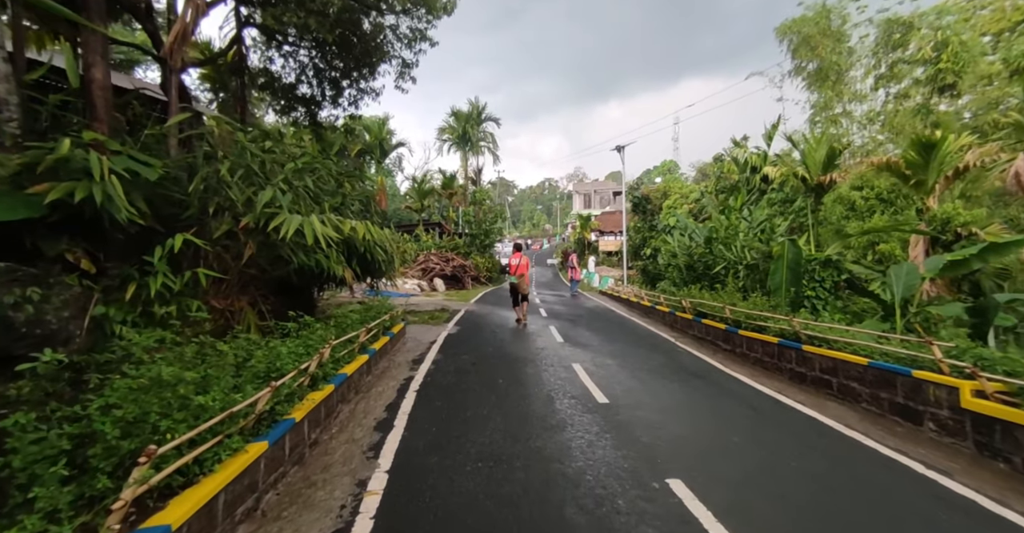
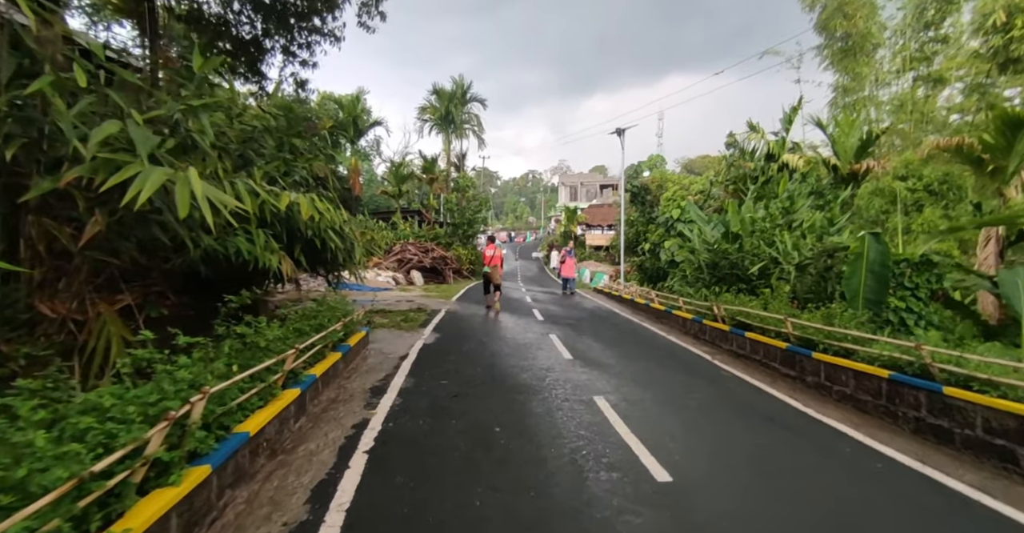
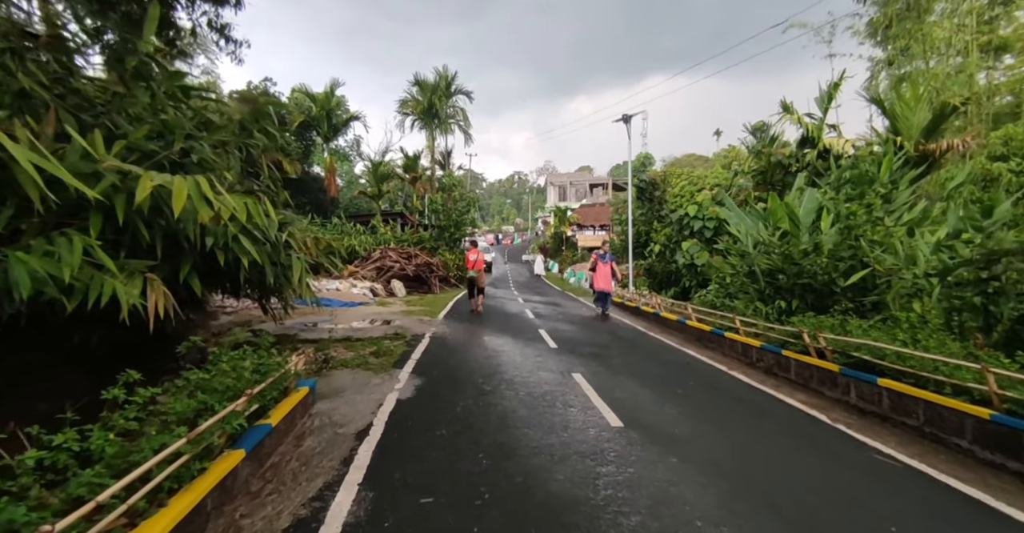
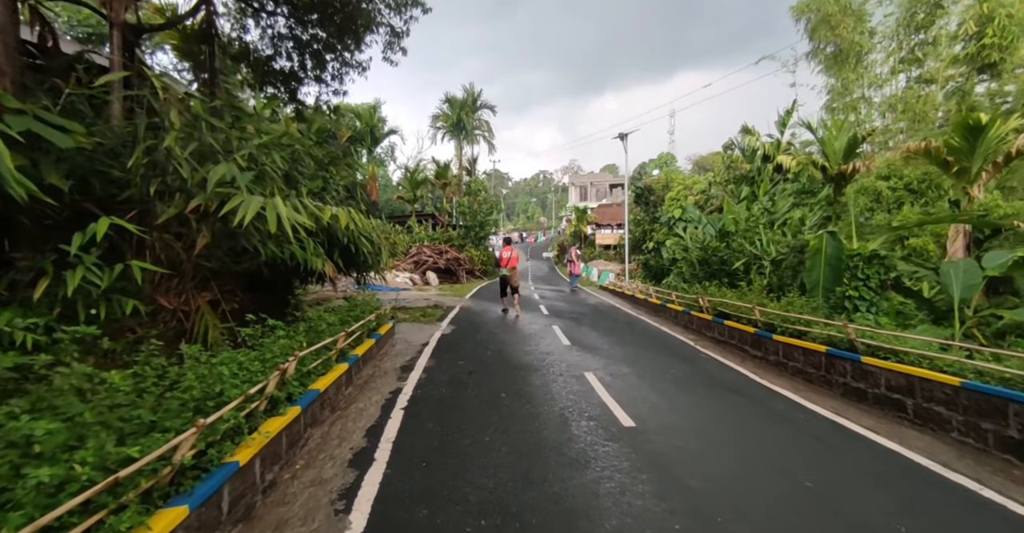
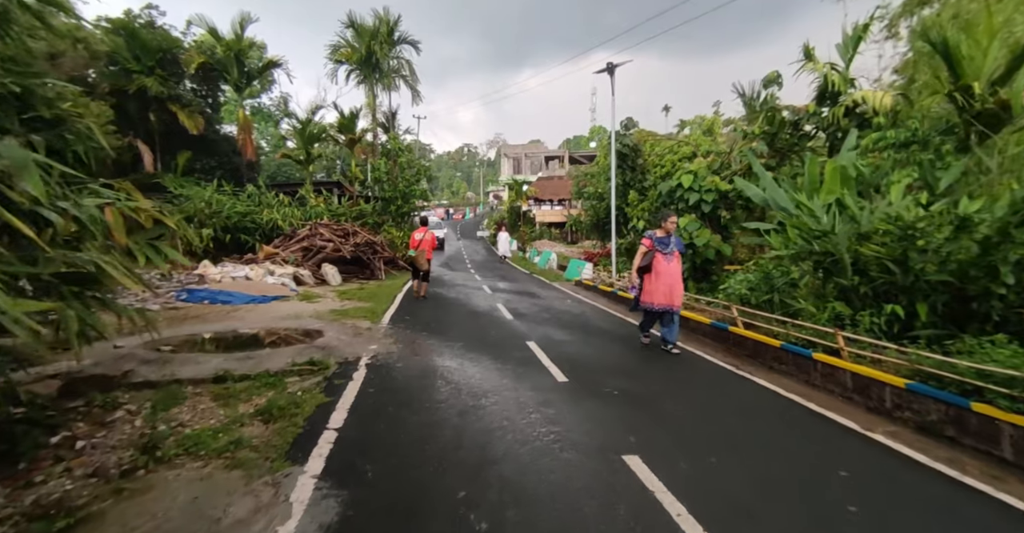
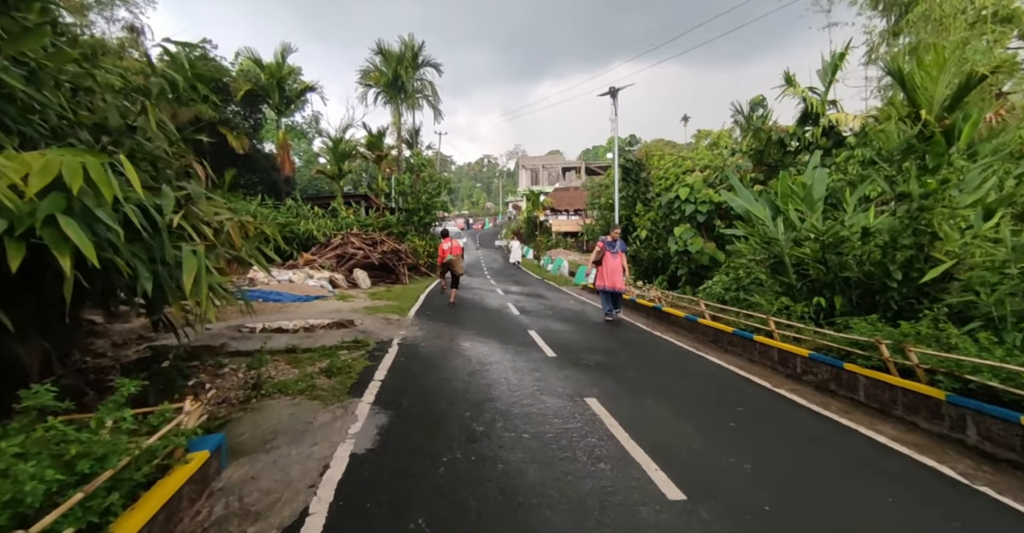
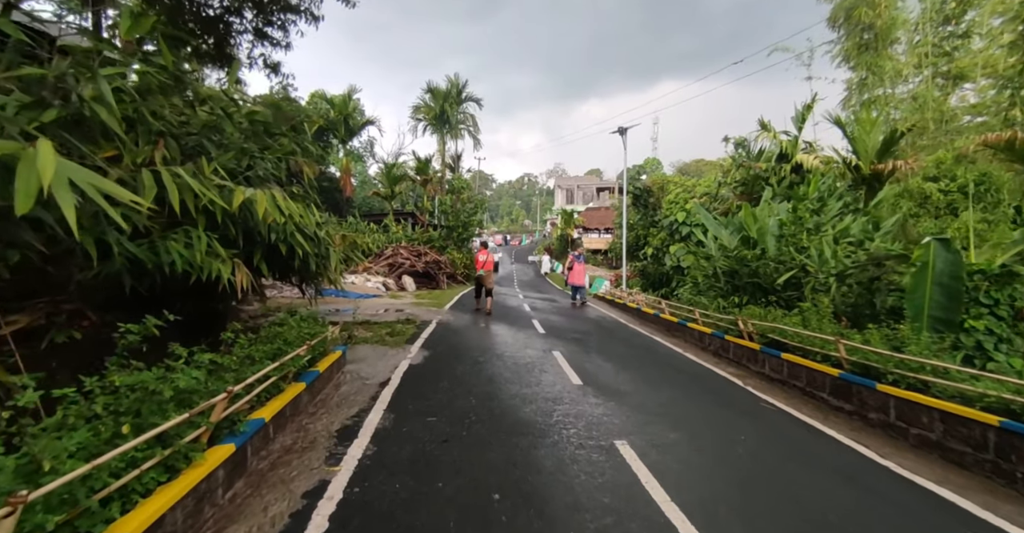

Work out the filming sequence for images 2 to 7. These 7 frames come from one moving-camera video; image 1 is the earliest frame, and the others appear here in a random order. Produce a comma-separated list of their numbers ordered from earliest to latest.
4, 2, 7, 3, 6, 5
